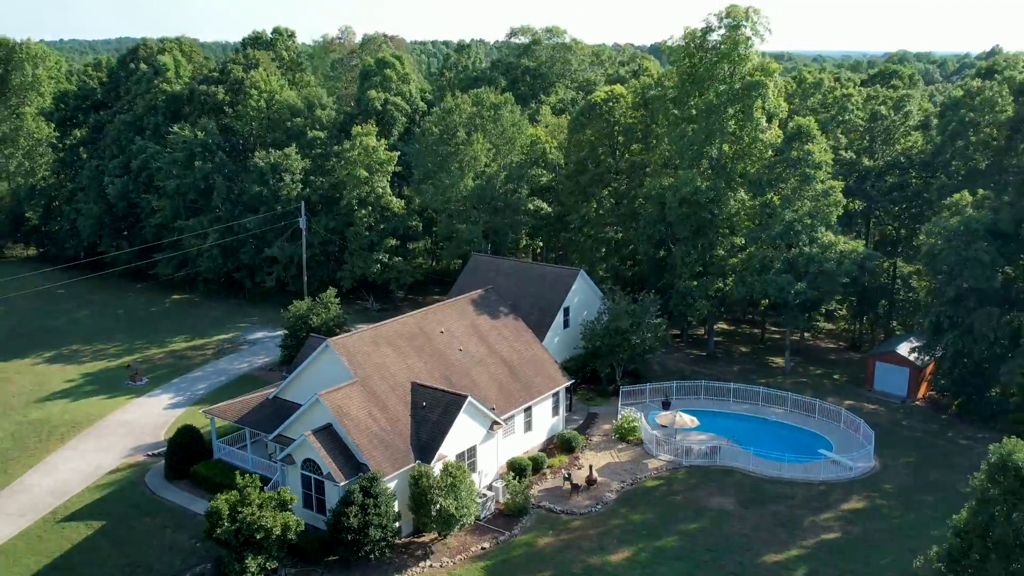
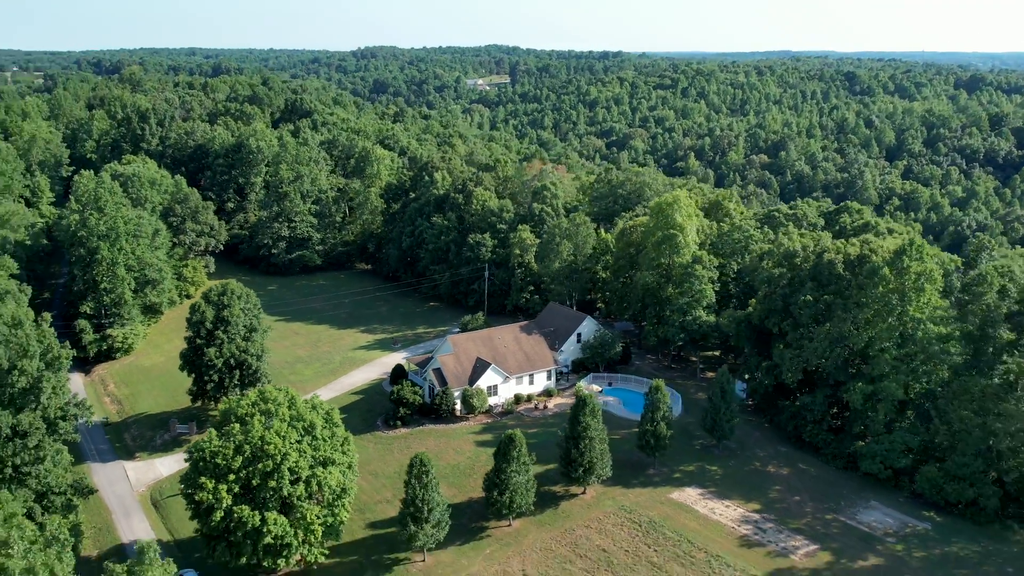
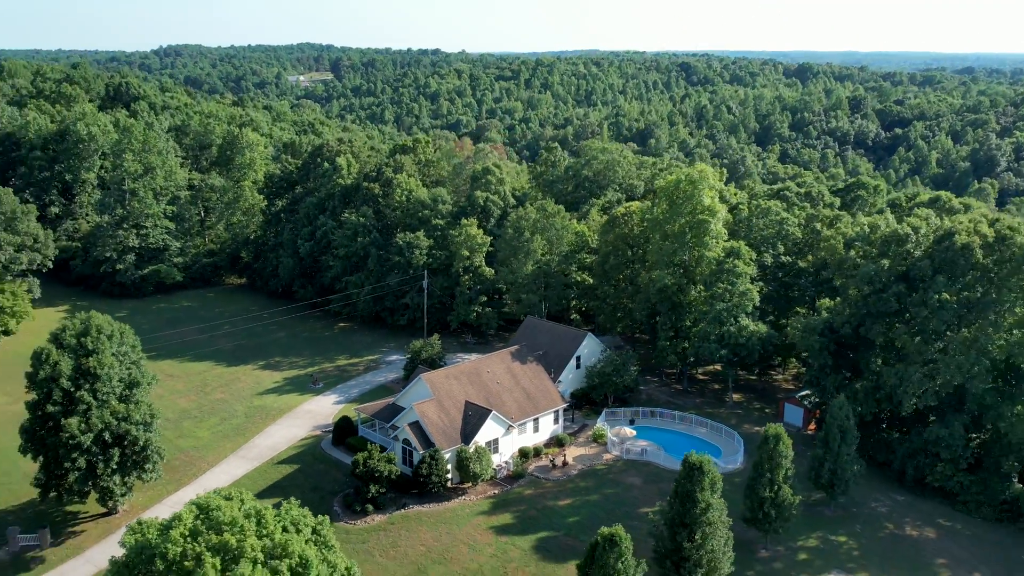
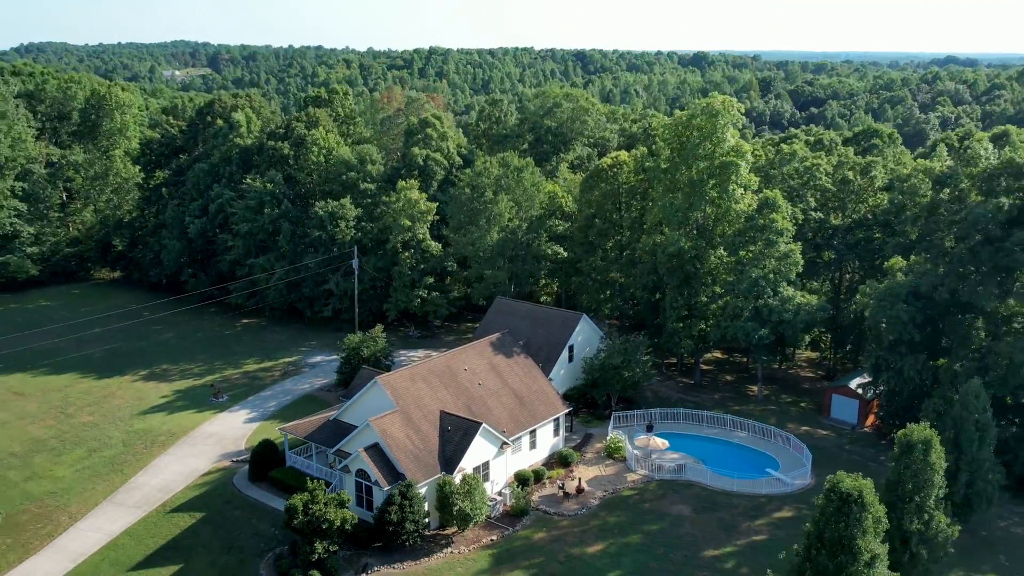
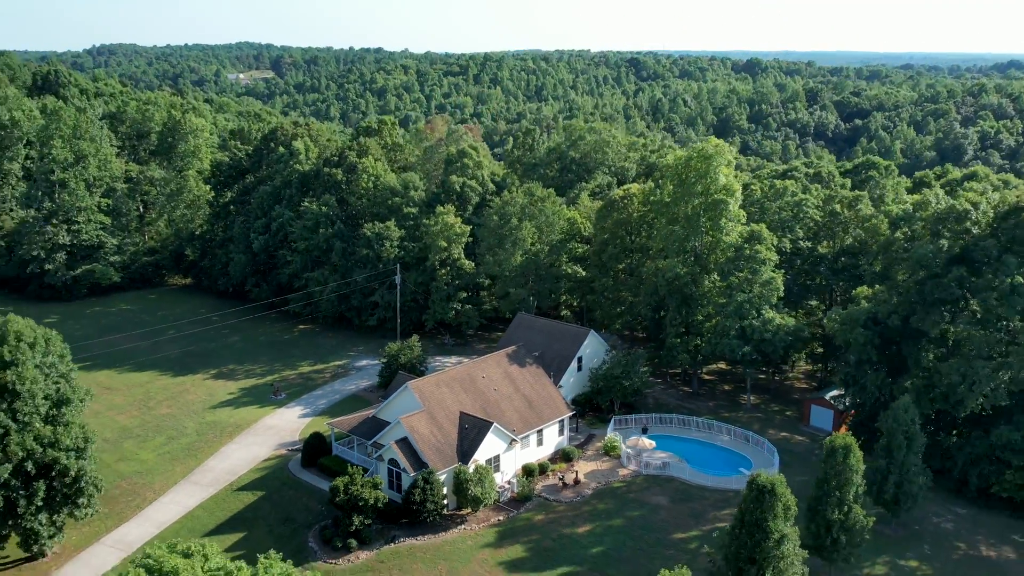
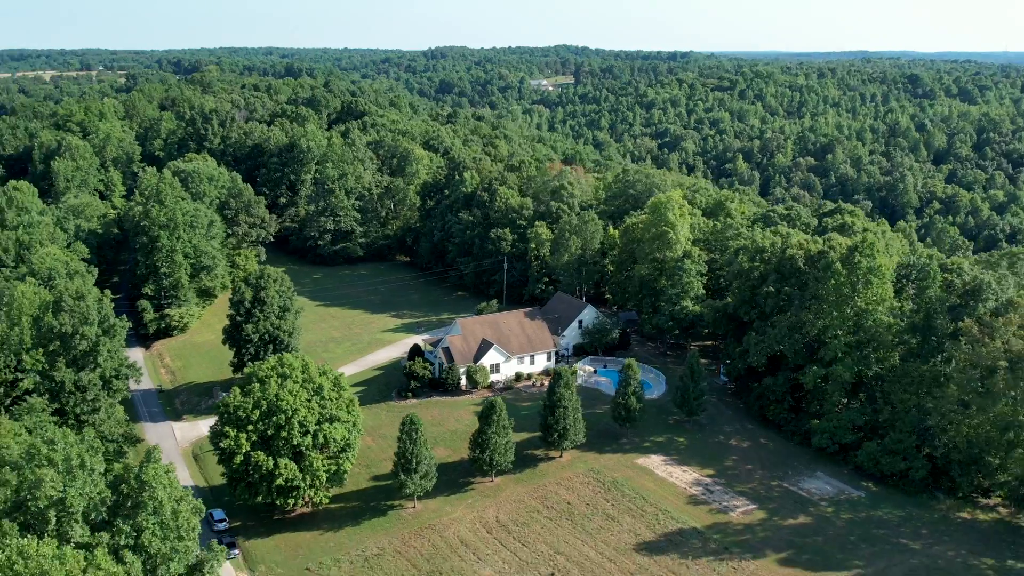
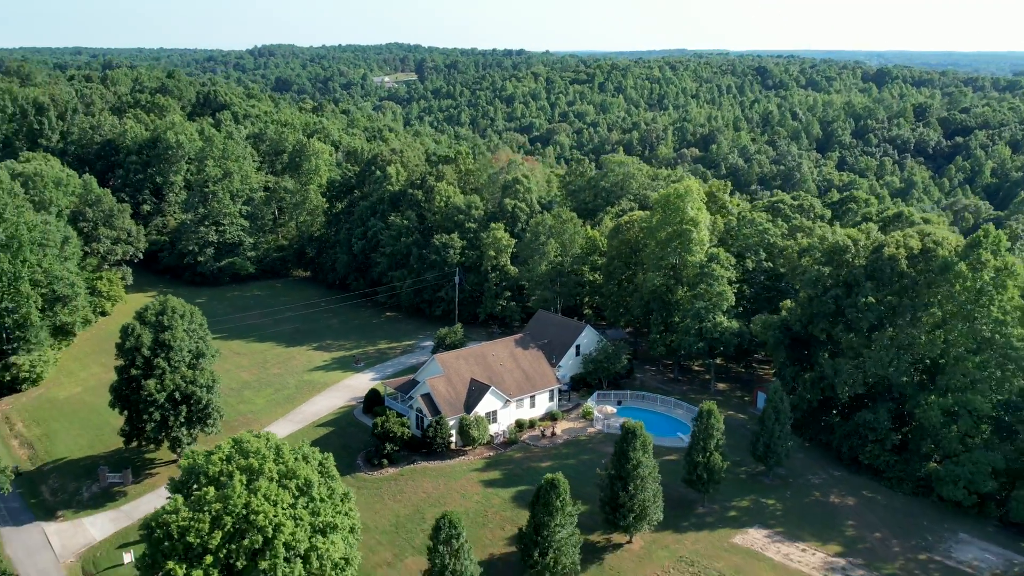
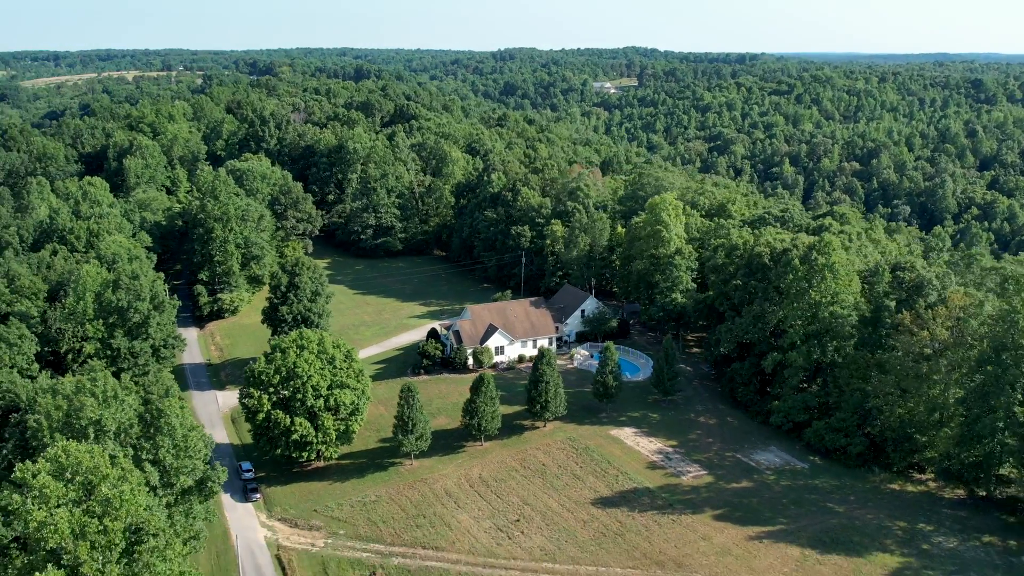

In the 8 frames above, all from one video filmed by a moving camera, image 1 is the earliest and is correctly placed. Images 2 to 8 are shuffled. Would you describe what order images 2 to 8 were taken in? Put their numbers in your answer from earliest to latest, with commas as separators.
4, 5, 3, 7, 2, 6, 8
